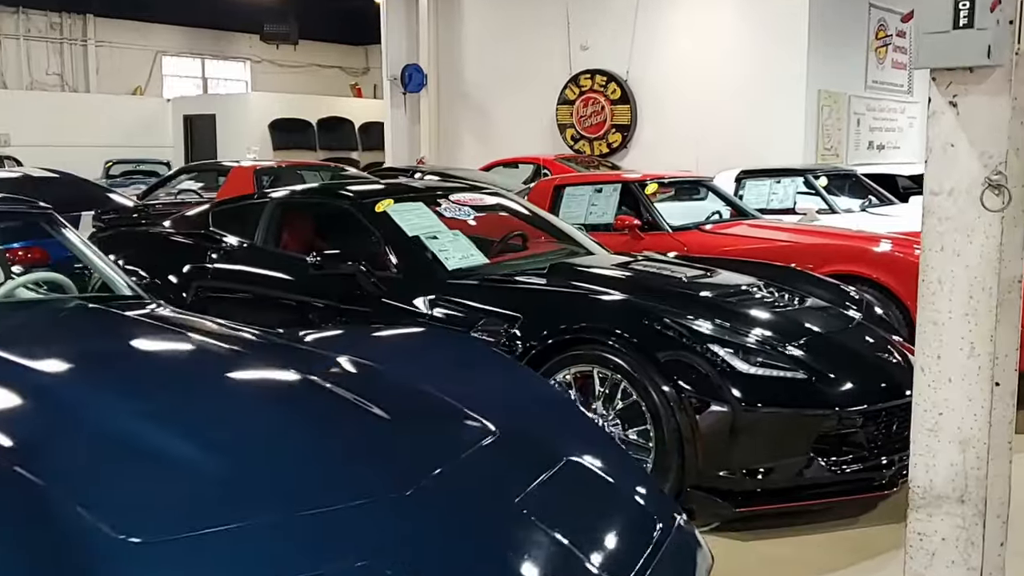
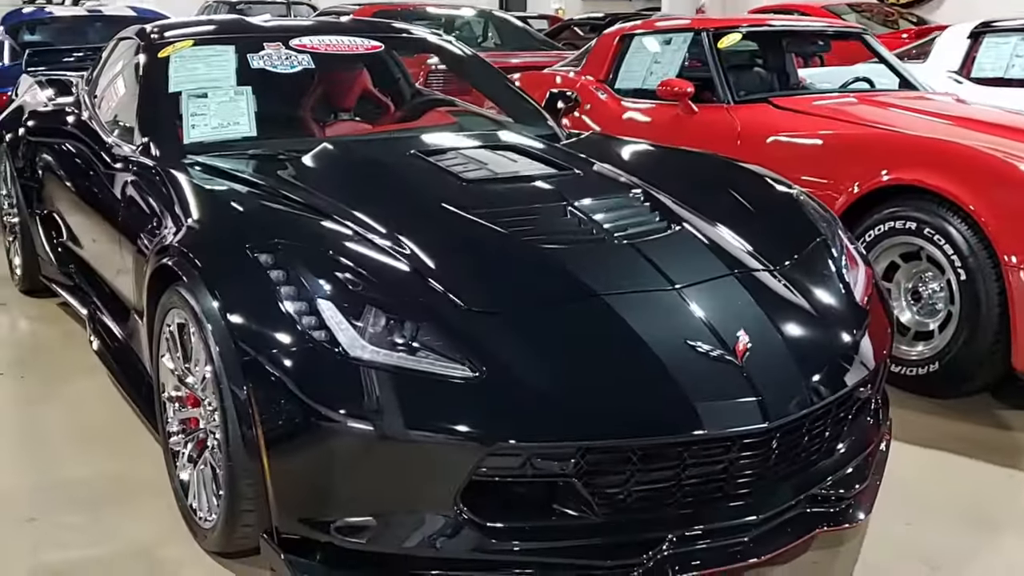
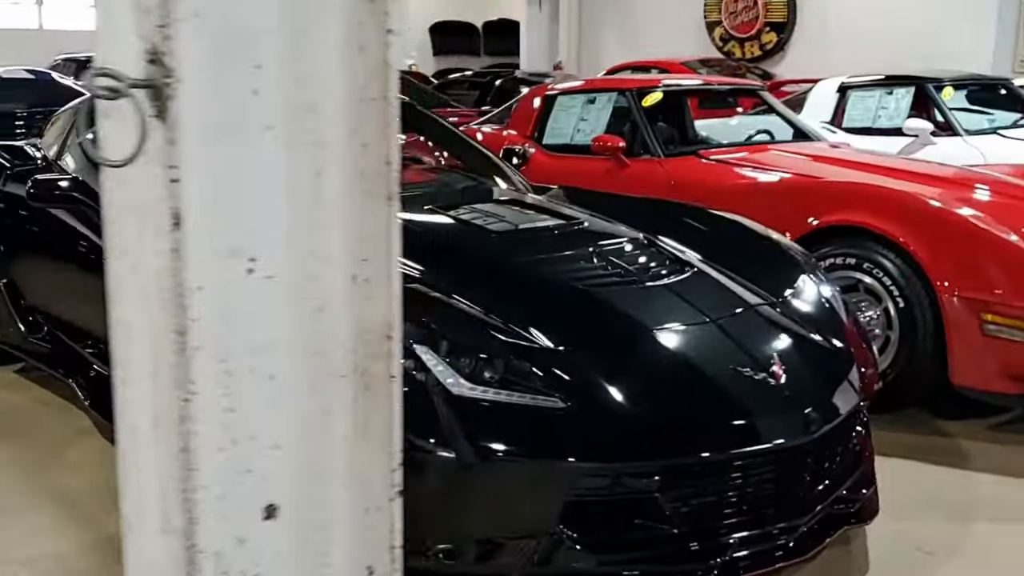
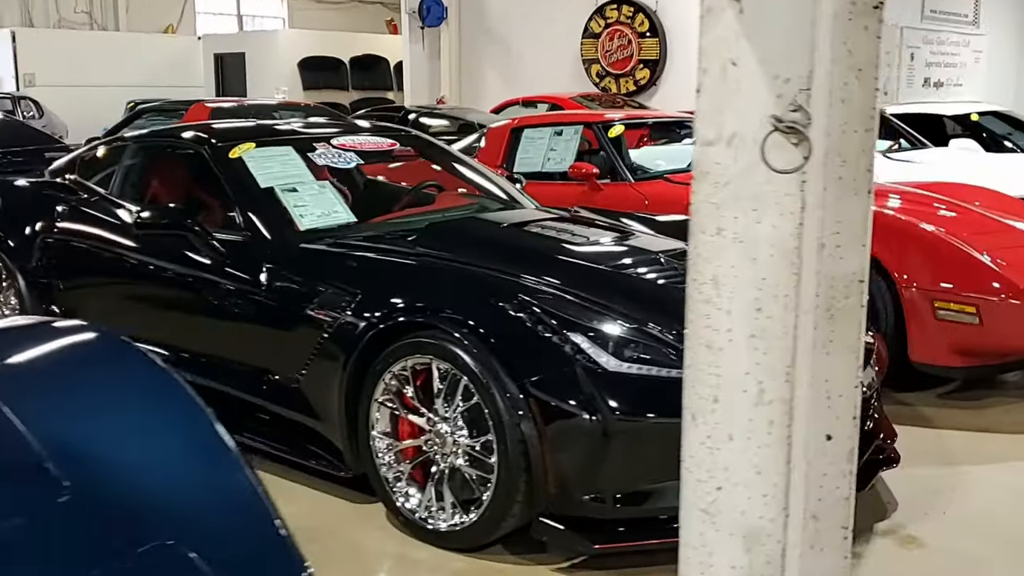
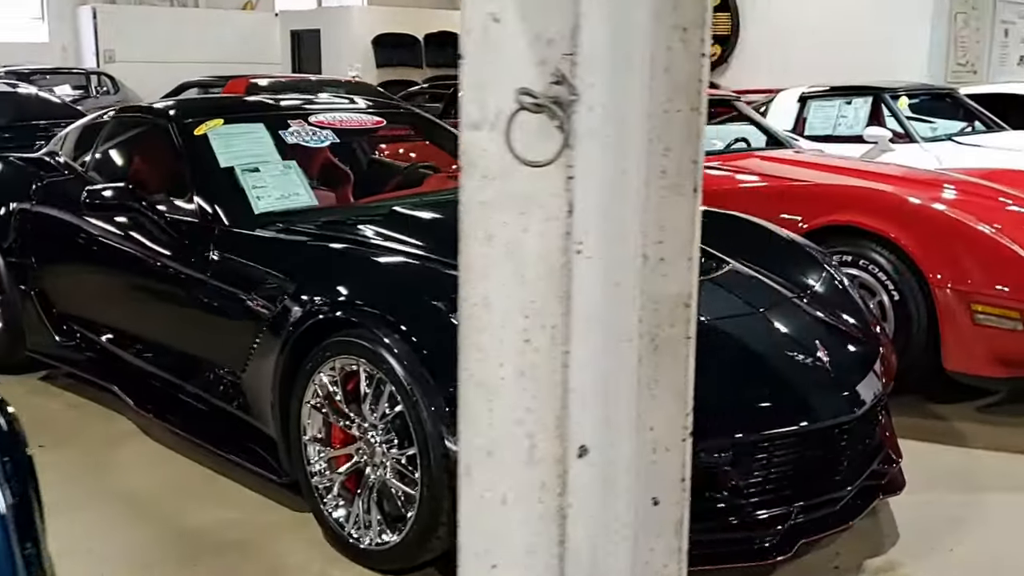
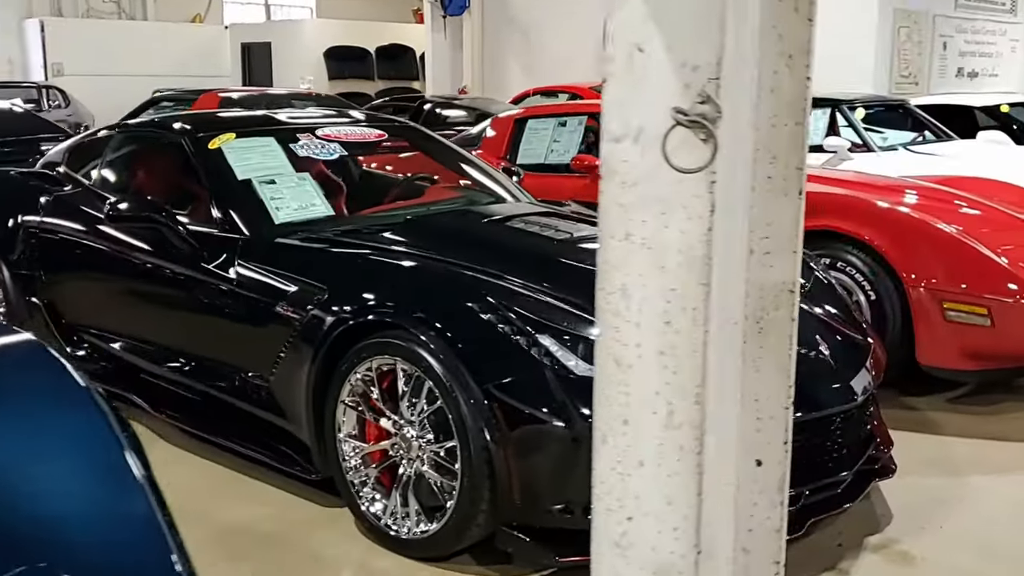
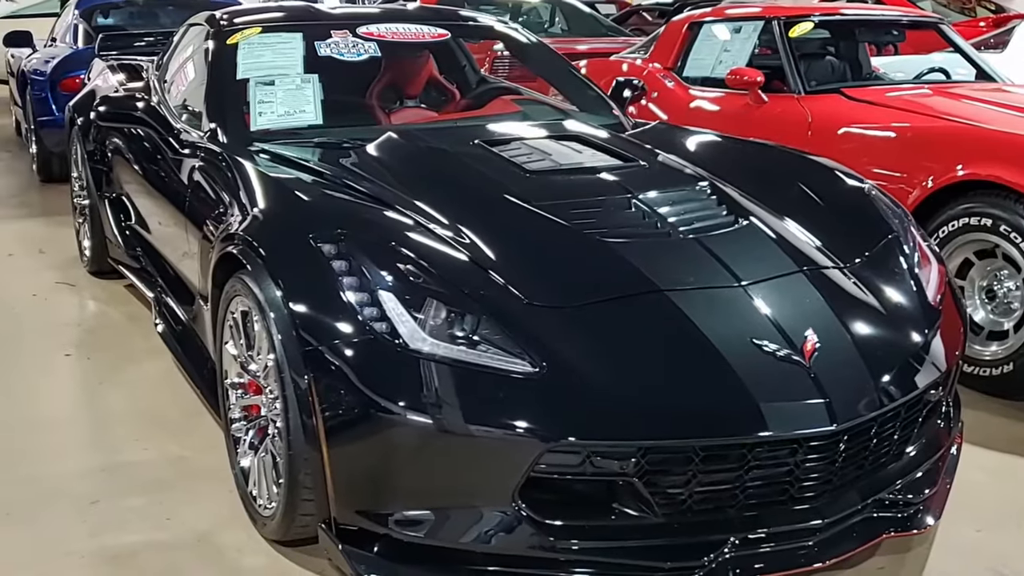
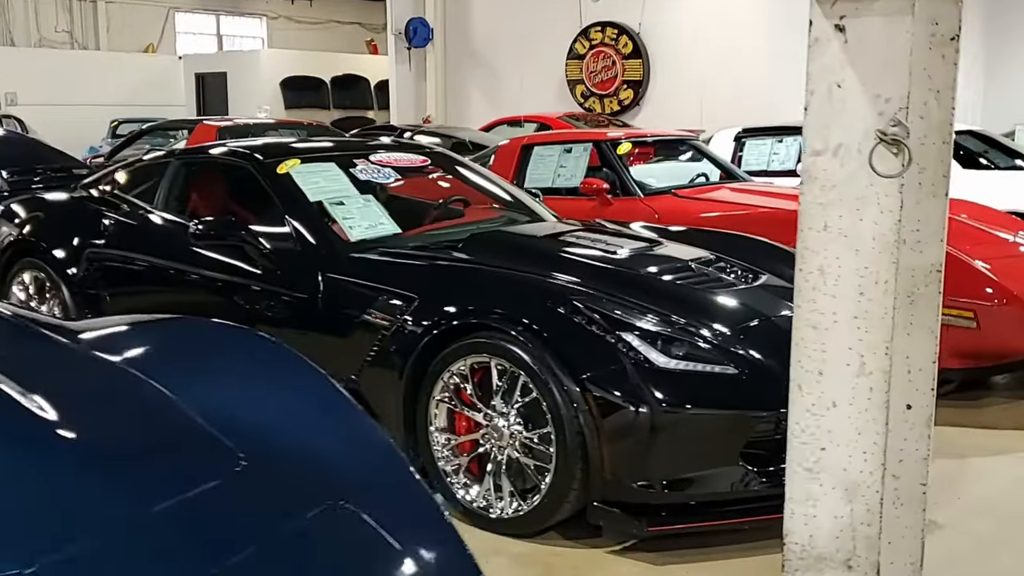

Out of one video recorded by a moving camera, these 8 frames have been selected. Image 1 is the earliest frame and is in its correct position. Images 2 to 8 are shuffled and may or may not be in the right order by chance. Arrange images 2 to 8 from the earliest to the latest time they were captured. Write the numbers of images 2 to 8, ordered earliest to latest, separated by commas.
8, 4, 6, 5, 3, 2, 7
